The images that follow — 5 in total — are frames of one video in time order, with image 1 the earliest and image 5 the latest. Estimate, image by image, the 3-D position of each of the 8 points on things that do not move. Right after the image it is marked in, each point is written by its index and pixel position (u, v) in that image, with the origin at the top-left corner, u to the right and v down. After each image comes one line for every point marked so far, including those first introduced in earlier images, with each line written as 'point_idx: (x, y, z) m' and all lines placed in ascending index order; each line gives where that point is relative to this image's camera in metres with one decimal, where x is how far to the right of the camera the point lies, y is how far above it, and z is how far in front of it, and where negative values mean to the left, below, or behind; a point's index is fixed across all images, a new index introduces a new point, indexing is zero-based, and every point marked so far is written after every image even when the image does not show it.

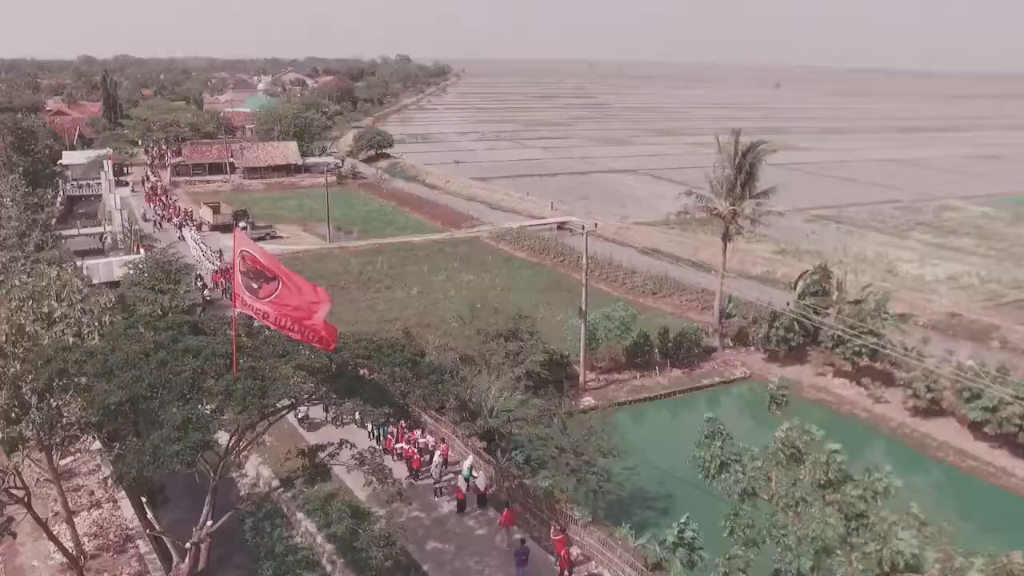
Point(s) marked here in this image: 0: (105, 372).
0: (-4.1, -0.8, +7.8) m
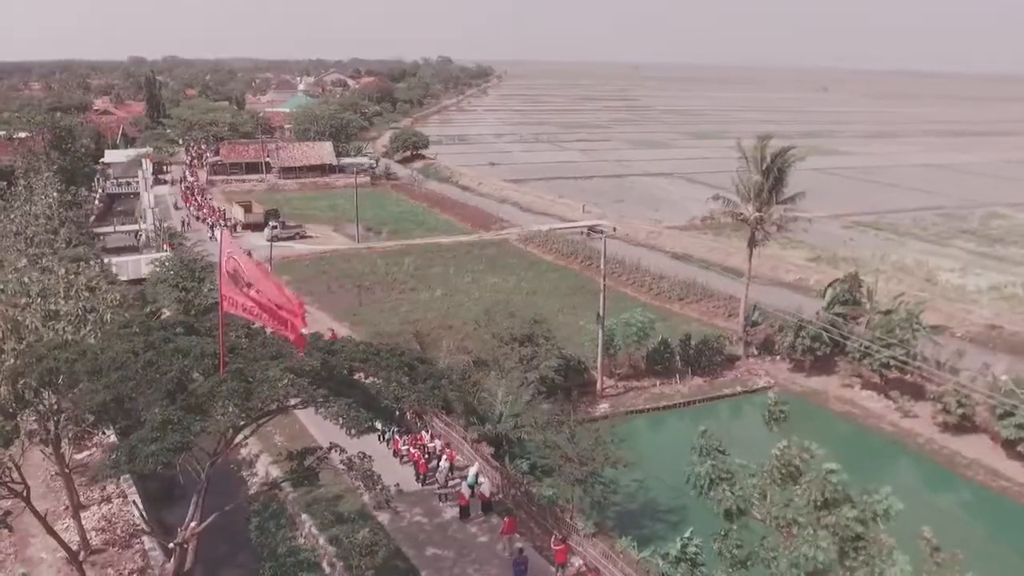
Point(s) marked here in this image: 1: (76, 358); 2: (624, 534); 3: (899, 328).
0: (-4.2, -0.8, +7.8) m
1: (-4.4, -0.7, +8.0) m
2: (+1.7, -3.7, +12.0) m
3: (+8.7, -0.9, +18.0) m
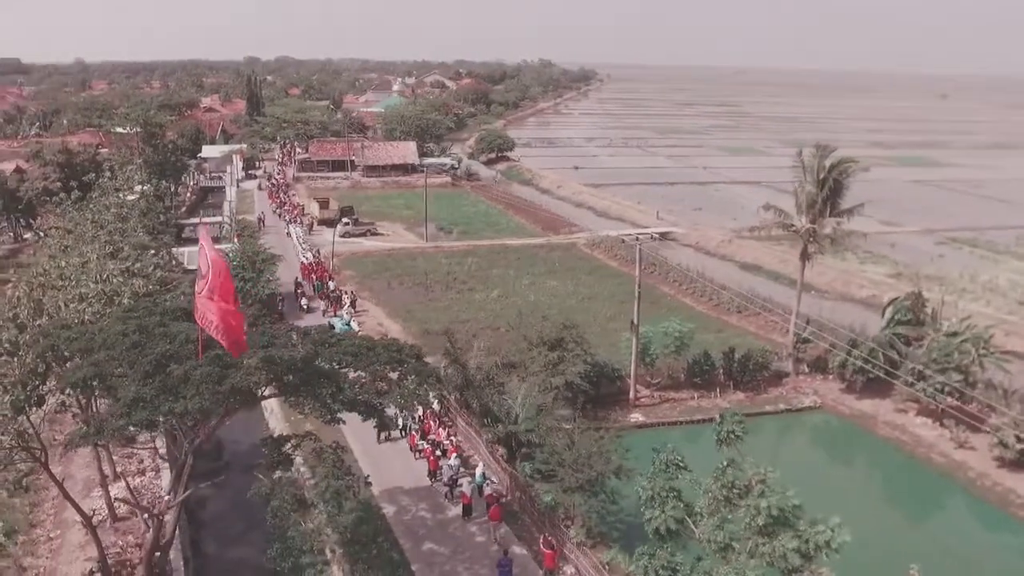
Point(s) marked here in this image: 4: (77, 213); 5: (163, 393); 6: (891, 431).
0: (-4.5, -0.7, +8.4) m
1: (-4.8, -0.5, +8.6) m
2: (+1.7, -3.9, +11.9) m
3: (+9.5, -1.4, +16.9) m
4: (-10.8, +1.8, +19.5) m
5: (-3.4, -1.0, +7.8) m
6: (+8.2, -3.1, +17.1) m
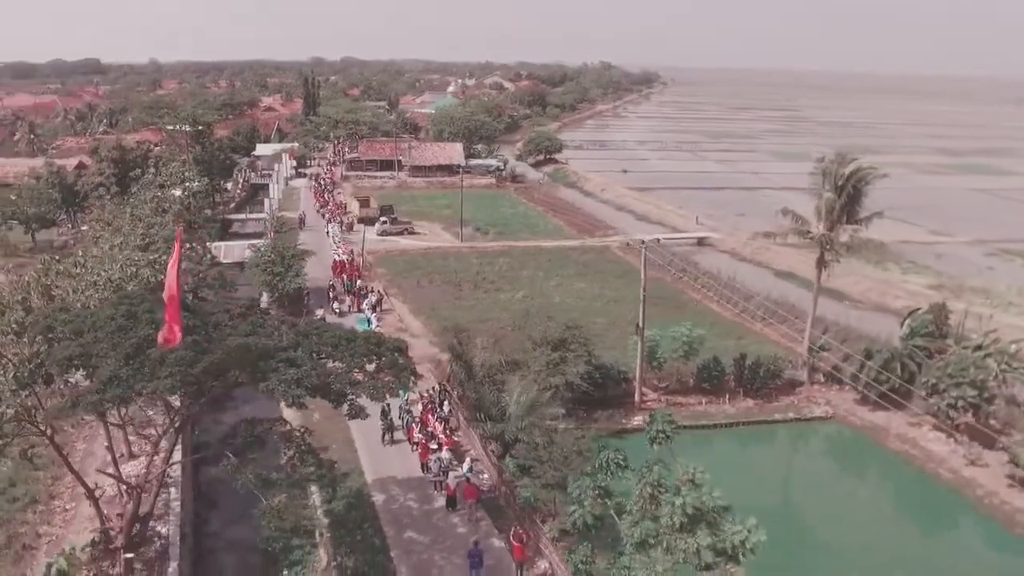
0: (-5.0, -0.5, +9.1) m
1: (-5.2, -0.4, +9.3) m
2: (+1.4, -3.9, +12.1) m
3: (+9.6, -1.6, +16.5) m
4: (-10.3, +2.1, +20.7) m
5: (-4.0, -0.9, +8.4) m
6: (+8.3, -3.3, +16.8) m
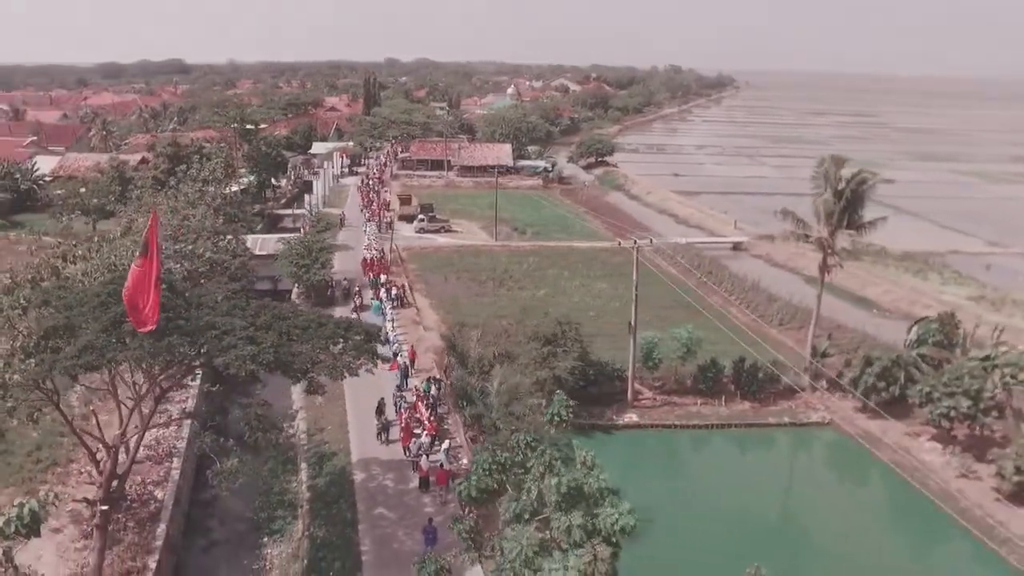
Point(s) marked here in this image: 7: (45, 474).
0: (-5.7, -0.3, +10.2) m
1: (-5.9, -0.1, +10.4) m
2: (+0.8, -3.9, +12.6) m
3: (+9.5, -1.9, +16.3) m
4: (-9.9, +2.4, +22.2) m
5: (-4.8, -0.7, +9.4) m
6: (+8.1, -3.5, +16.7) m
7: (-8.1, -3.2, +13.8) m
